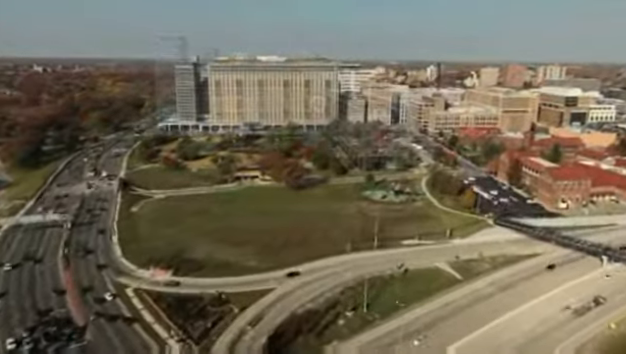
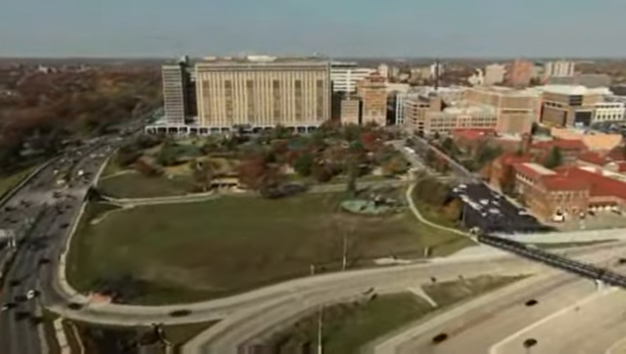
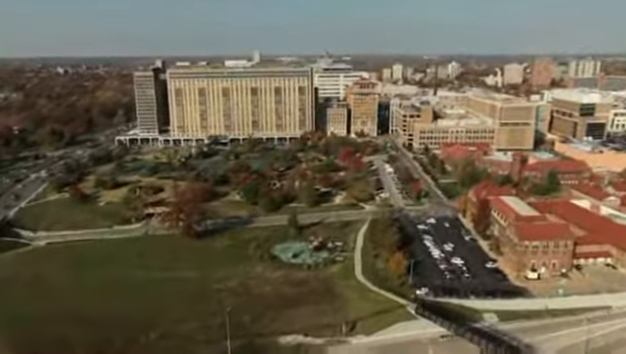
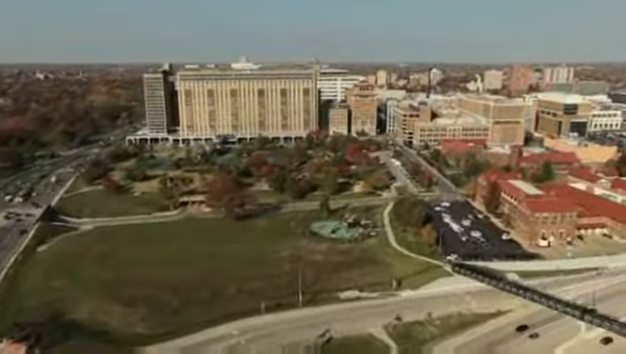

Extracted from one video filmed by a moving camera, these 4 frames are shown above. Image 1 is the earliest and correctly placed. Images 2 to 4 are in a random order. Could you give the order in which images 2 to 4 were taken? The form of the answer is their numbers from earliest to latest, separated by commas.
2, 4, 3
